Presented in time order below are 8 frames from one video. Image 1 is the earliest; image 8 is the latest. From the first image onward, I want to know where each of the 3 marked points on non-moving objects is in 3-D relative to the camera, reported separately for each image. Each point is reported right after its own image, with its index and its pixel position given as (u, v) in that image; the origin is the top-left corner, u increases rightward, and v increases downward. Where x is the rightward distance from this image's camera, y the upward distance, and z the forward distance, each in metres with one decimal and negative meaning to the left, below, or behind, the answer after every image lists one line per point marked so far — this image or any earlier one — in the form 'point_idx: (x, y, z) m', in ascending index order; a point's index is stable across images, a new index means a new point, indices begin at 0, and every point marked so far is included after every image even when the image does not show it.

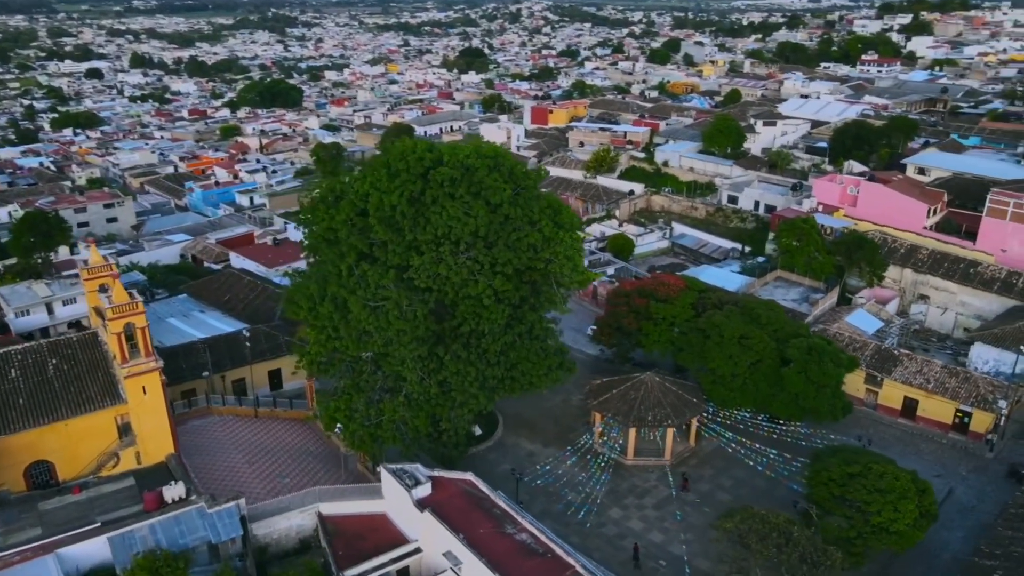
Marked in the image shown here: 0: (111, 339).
0: (-10.9, -1.4, +19.9) m
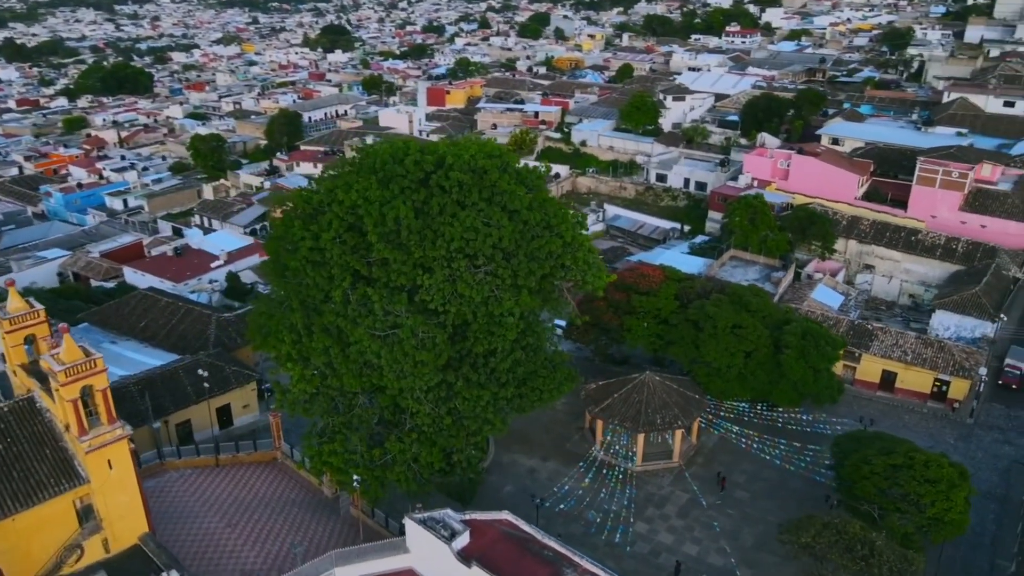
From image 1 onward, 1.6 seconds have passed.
0: (-9.7, -2.6, +16.0) m
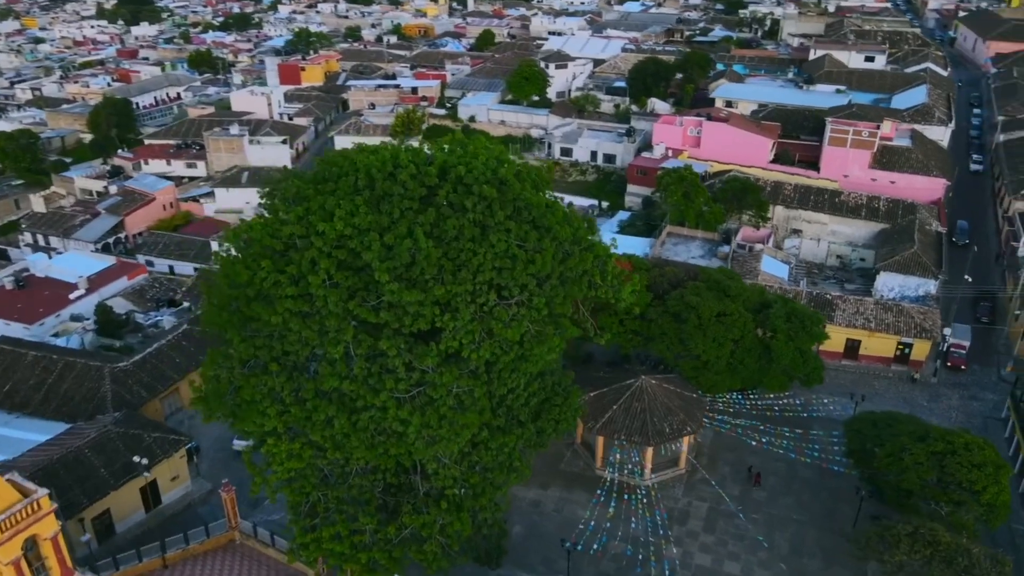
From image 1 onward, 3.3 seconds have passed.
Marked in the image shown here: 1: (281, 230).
0: (-7.8, -4.4, +11.2) m
1: (-5.1, +1.2, +16.6) m
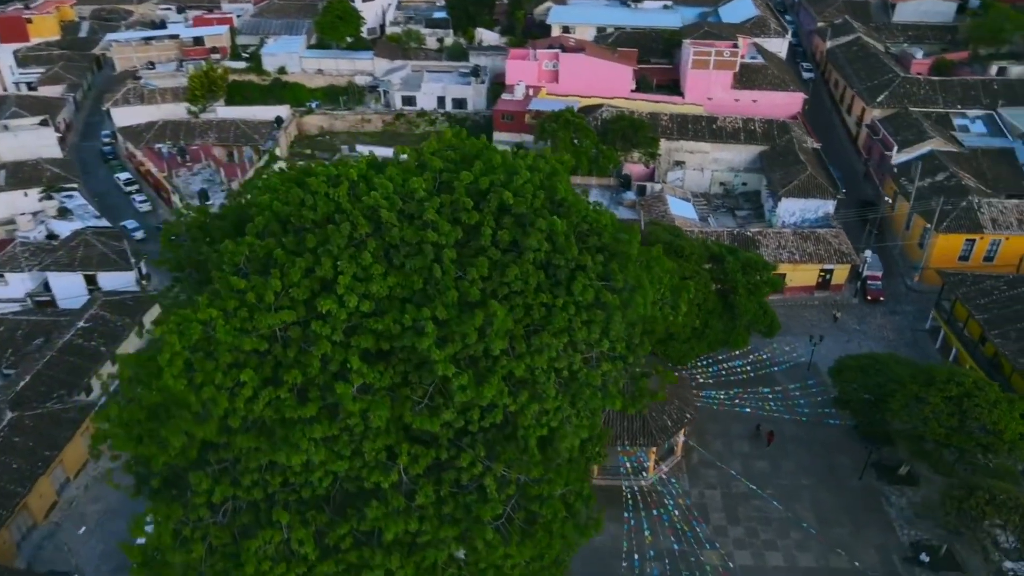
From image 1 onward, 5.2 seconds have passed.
0: (-4.1, -6.9, +6.1) m
1: (-4.0, -0.5, +11.3) m
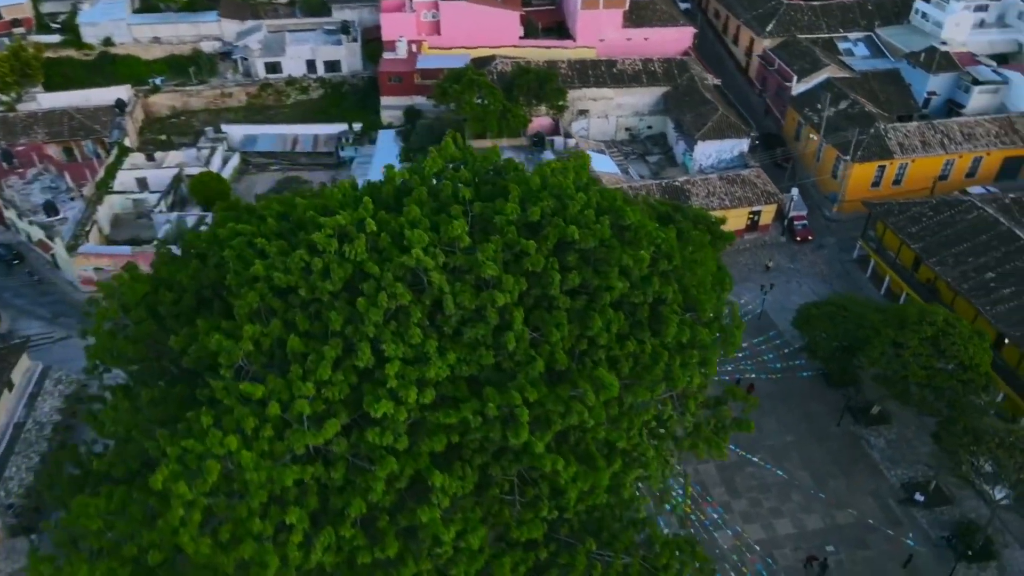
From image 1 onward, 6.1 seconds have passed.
0: (-1.1, -8.4, +4.1) m
1: (-2.8, -1.7, +8.6) m
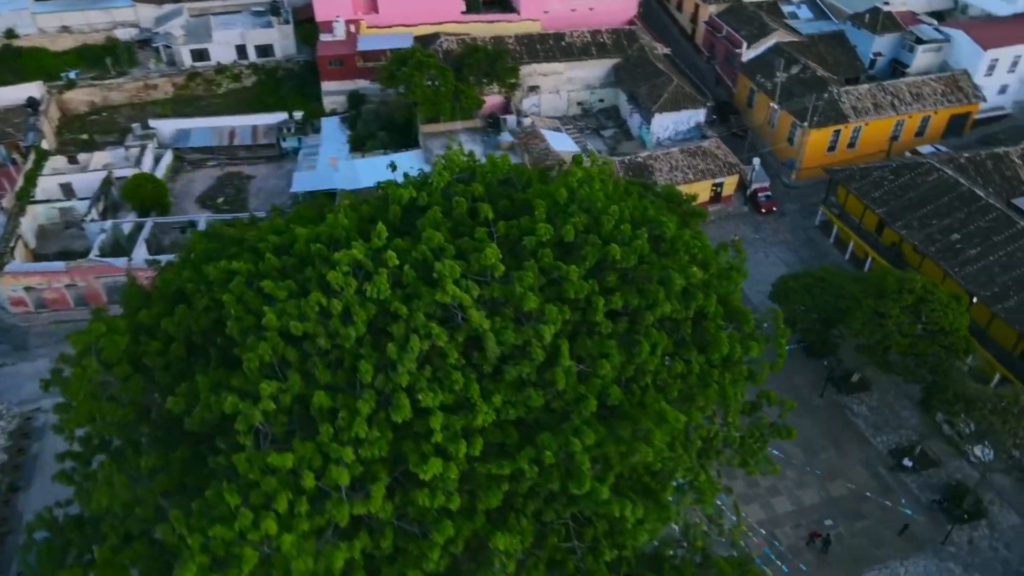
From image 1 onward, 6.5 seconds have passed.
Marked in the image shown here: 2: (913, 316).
0: (+0.4, -9.0, +3.7) m
1: (-2.1, -2.3, +7.6) m
2: (+10.5, -0.8, +19.3) m
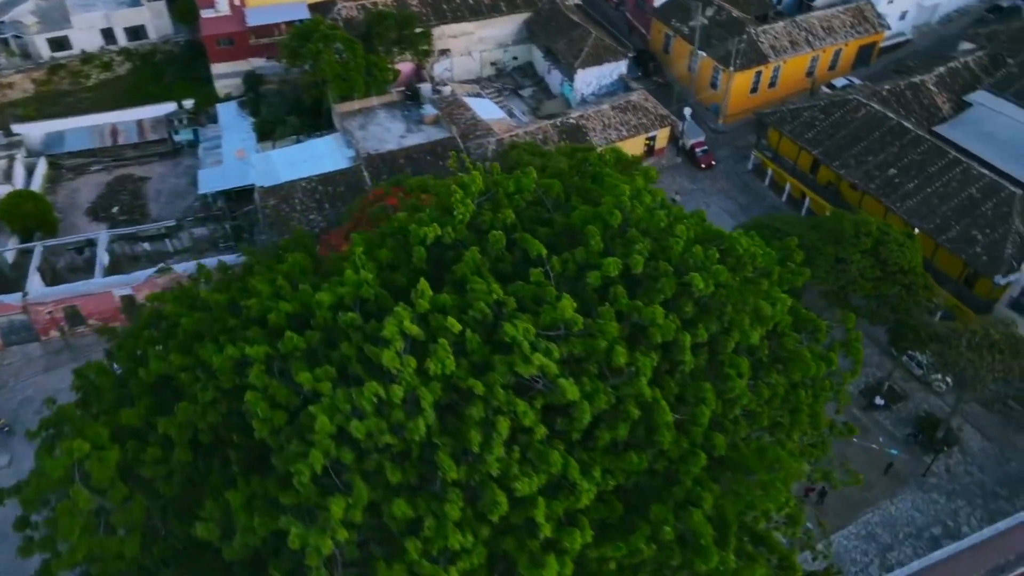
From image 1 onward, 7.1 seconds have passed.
0: (+2.9, -9.6, +3.4) m
1: (-1.0, -3.1, +6.5) m
2: (+9.6, +0.7, +19.6) m
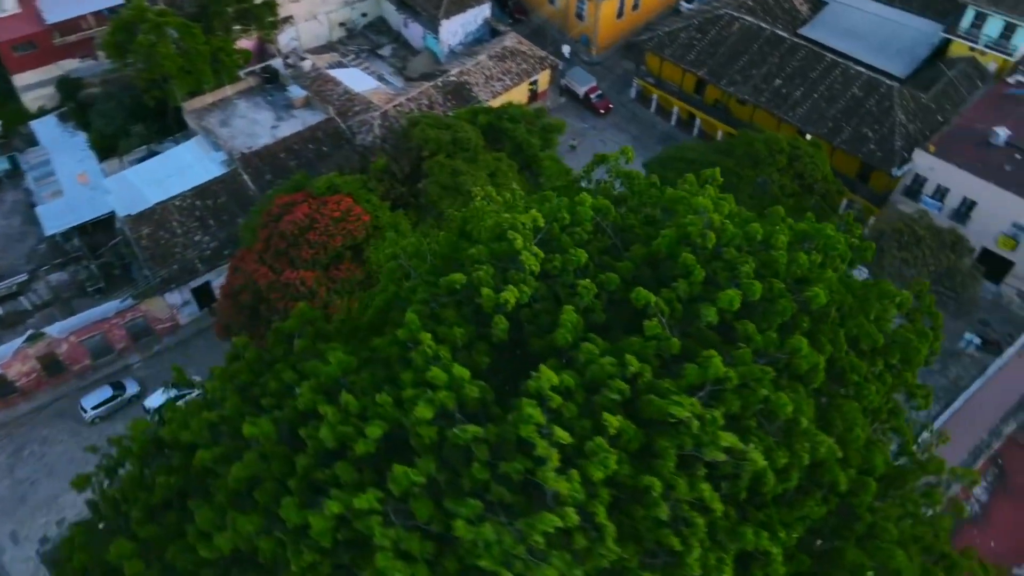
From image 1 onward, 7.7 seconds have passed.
0: (+6.6, -9.6, +4.1) m
1: (+1.0, -3.8, +5.7) m
2: (+7.6, +3.0, +20.1) m
